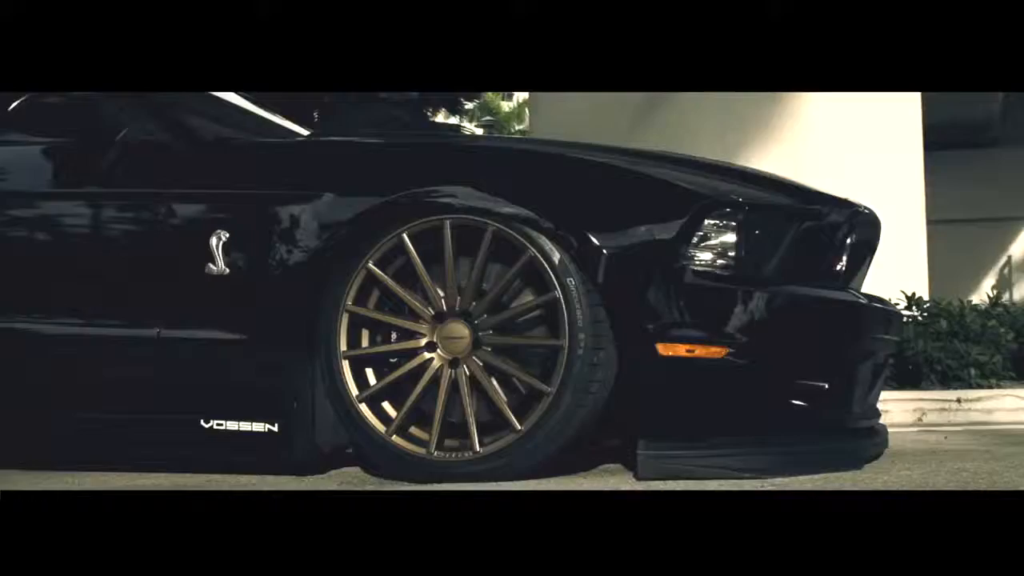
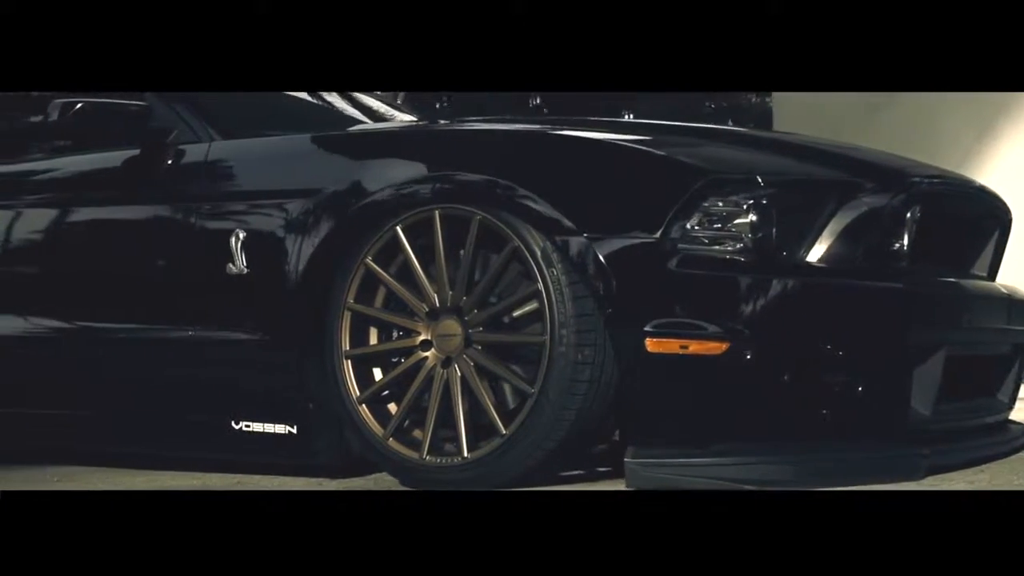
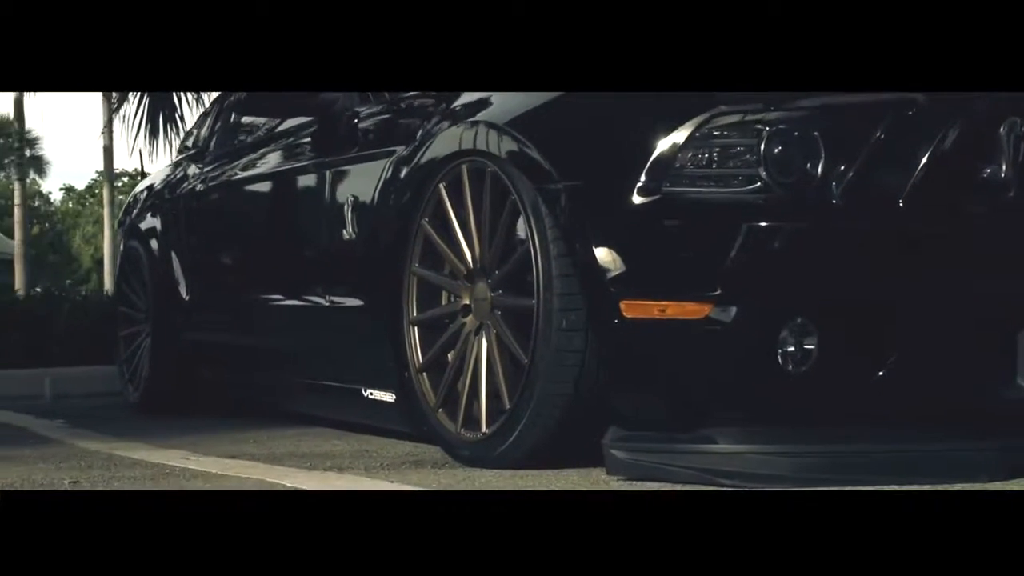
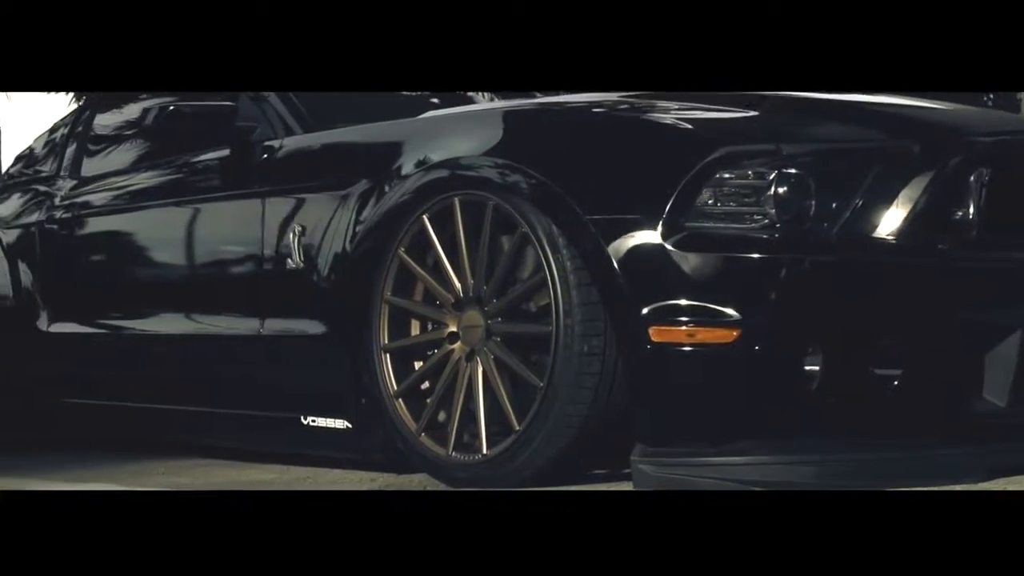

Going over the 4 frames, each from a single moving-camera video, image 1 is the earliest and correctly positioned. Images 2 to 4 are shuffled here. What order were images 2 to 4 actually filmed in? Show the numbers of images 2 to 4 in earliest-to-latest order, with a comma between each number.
2, 4, 3
